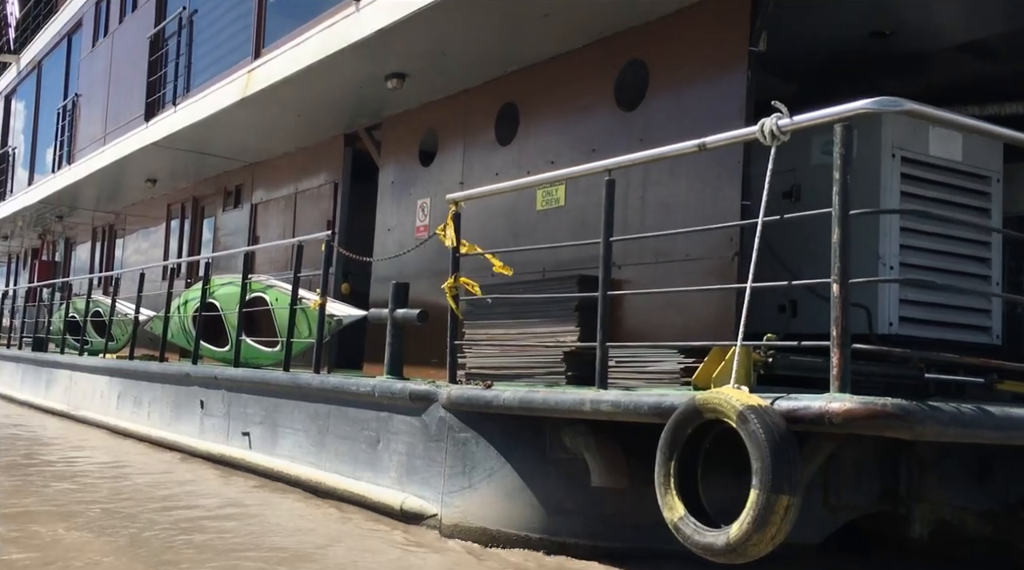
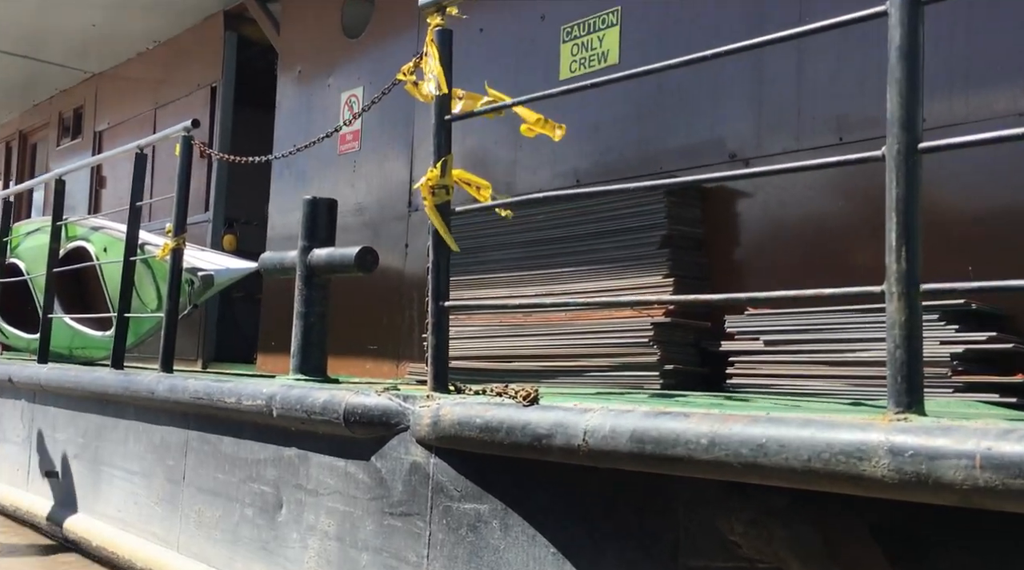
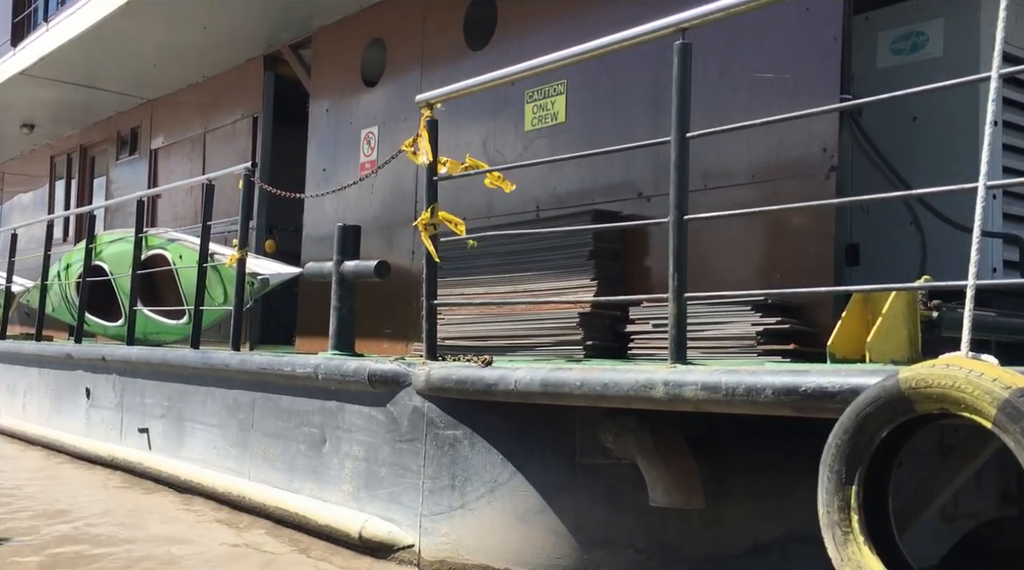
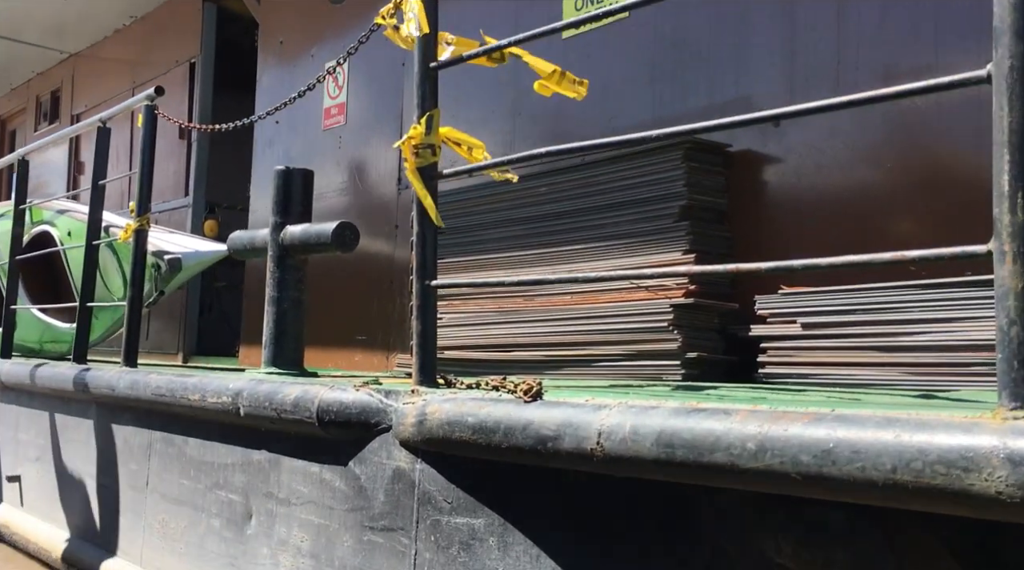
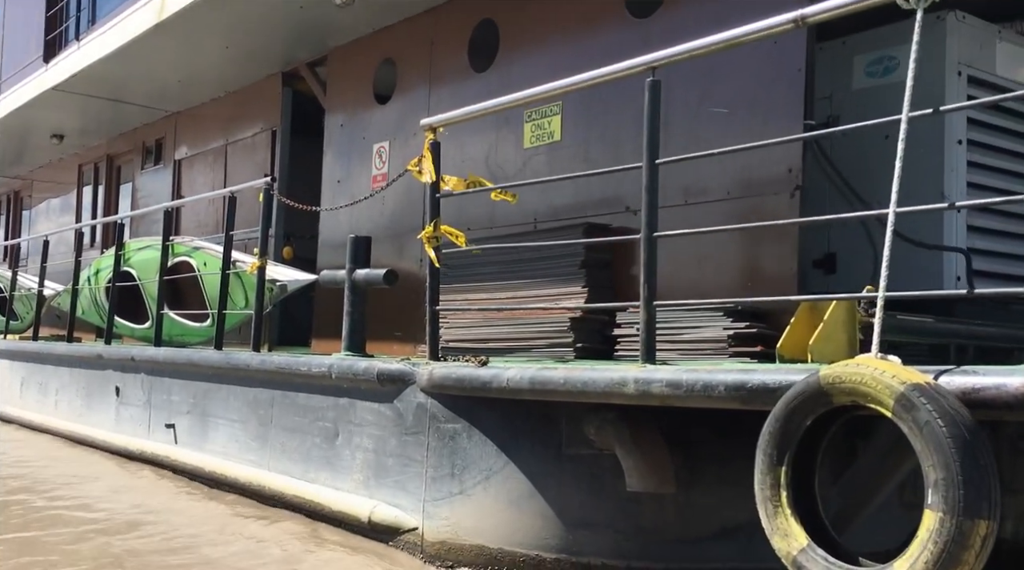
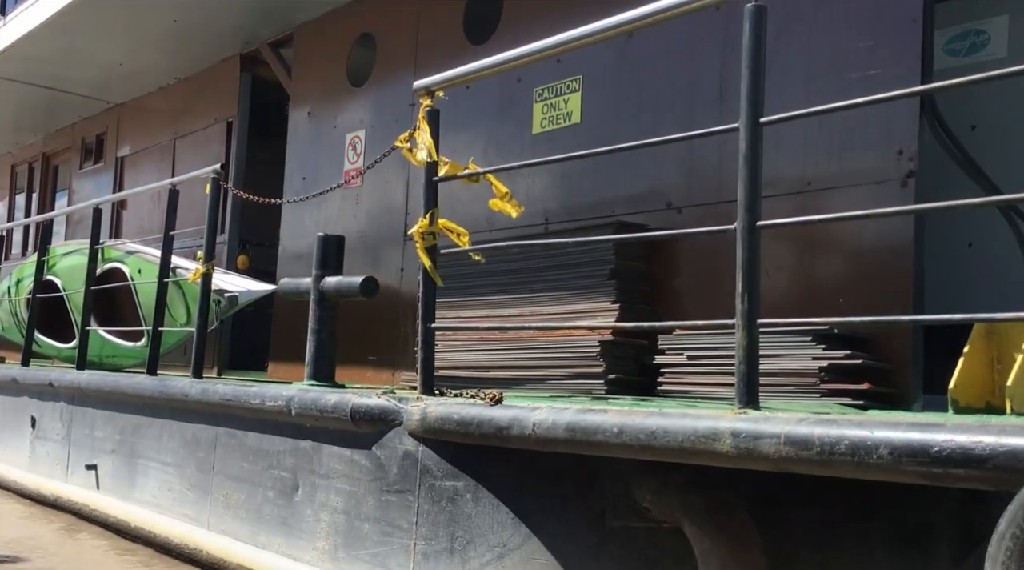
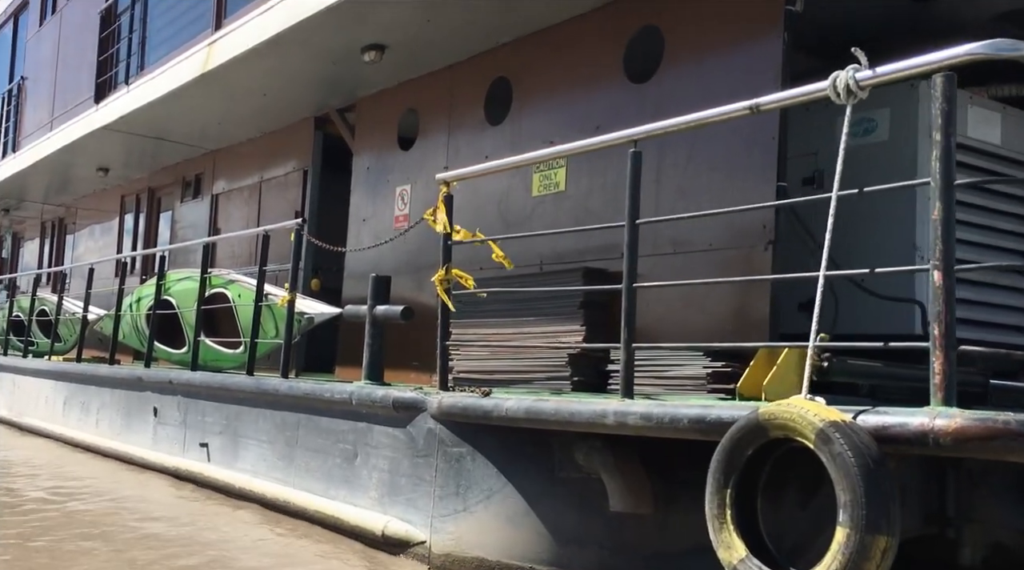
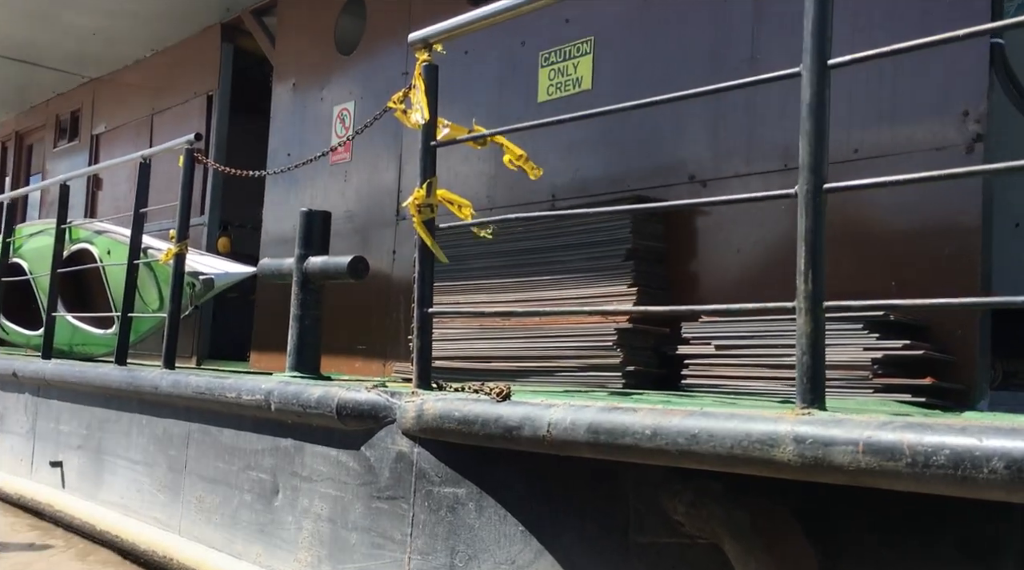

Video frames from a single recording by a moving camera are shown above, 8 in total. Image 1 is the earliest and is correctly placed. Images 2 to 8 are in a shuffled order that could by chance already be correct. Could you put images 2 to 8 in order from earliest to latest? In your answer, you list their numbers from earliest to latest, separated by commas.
7, 5, 3, 6, 8, 2, 4
